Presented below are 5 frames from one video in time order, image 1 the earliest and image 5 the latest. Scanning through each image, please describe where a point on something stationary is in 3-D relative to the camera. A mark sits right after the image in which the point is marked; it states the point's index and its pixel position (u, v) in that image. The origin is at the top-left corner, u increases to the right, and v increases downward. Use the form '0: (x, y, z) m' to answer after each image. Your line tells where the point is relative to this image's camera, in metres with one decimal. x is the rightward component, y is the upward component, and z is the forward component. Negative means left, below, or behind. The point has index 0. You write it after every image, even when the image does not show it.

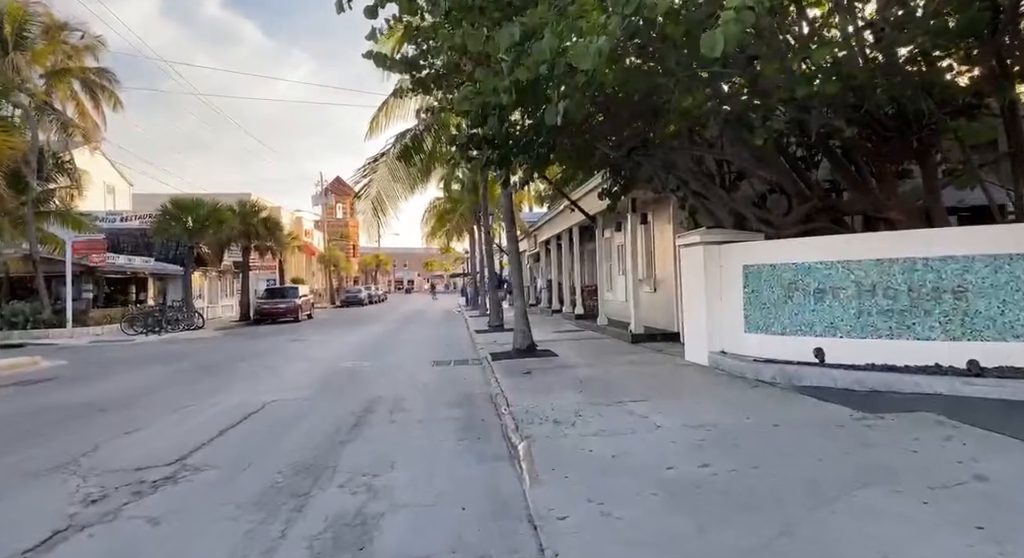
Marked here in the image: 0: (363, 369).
0: (-3.3, -2.0, +13.0) m
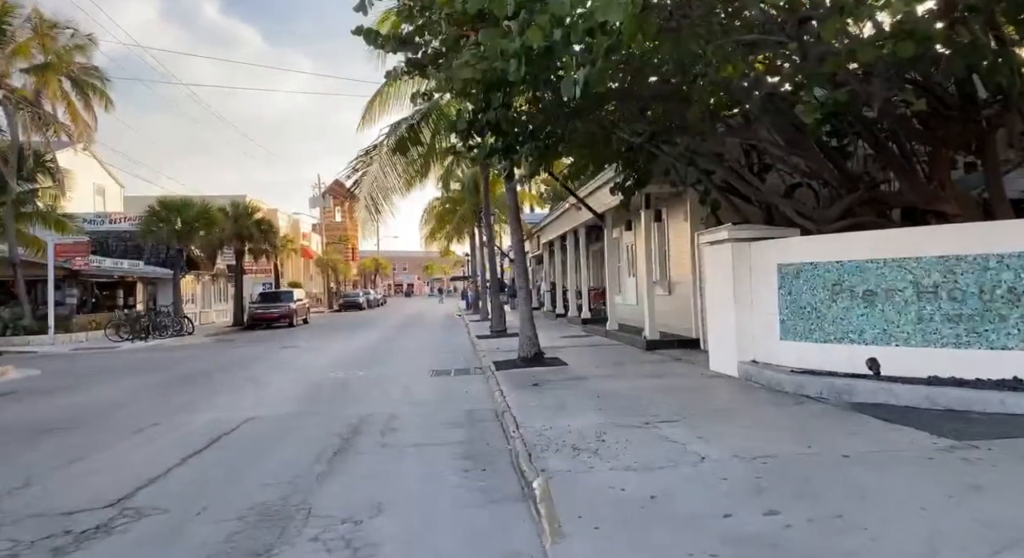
0: (-3.2, -2.1, +11.9) m
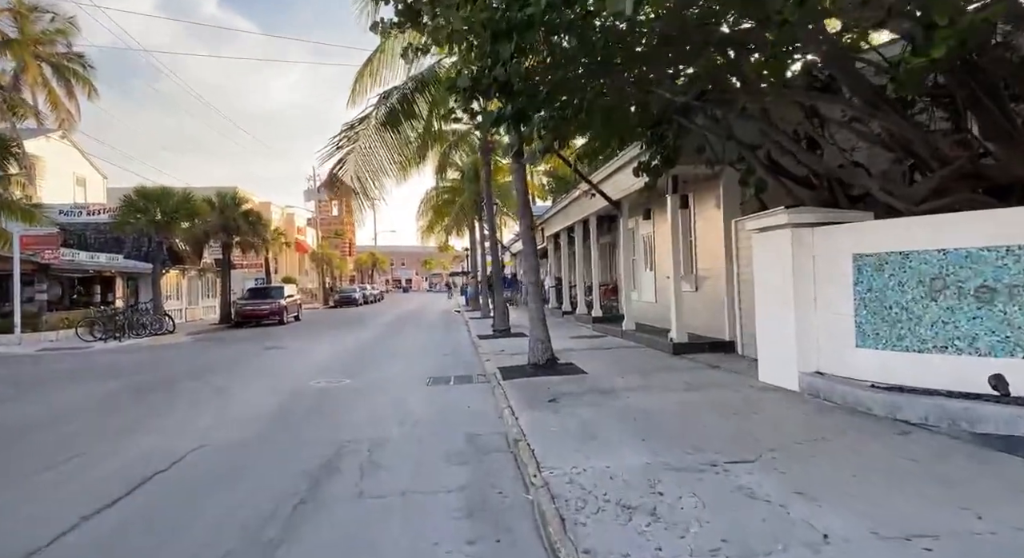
0: (-3.0, -2.0, +10.3) m
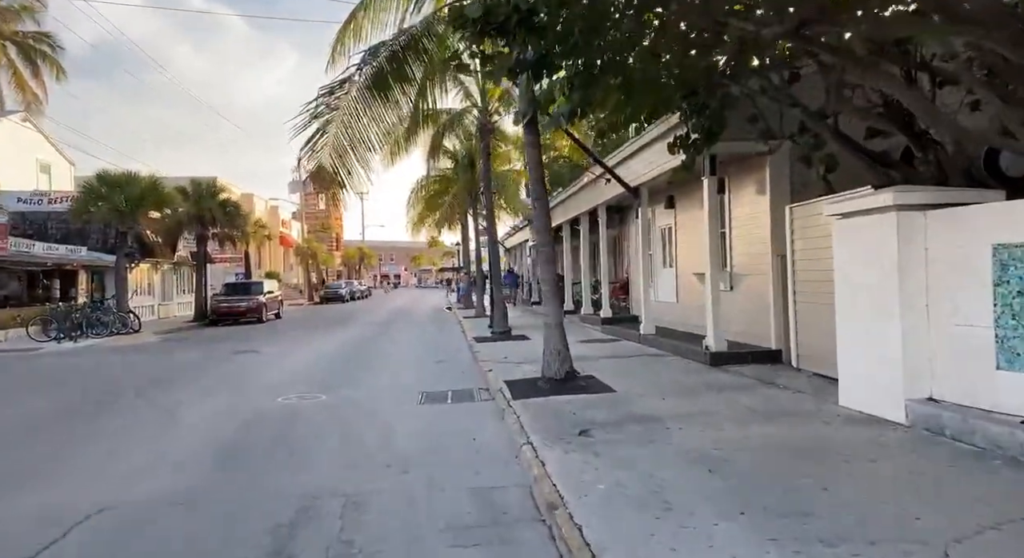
0: (-2.9, -1.9, +8.4) m
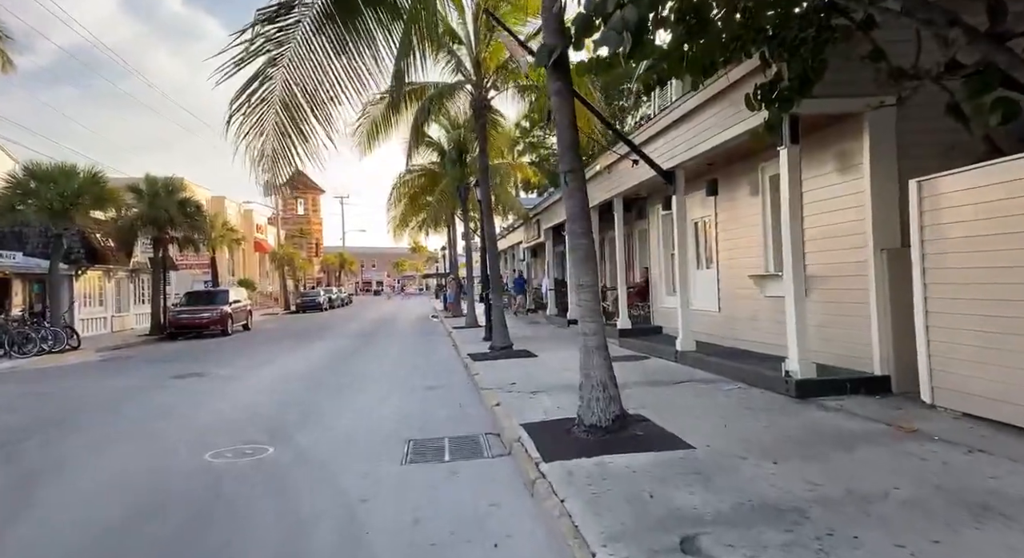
0: (-2.6, -2.0, +5.8) m
